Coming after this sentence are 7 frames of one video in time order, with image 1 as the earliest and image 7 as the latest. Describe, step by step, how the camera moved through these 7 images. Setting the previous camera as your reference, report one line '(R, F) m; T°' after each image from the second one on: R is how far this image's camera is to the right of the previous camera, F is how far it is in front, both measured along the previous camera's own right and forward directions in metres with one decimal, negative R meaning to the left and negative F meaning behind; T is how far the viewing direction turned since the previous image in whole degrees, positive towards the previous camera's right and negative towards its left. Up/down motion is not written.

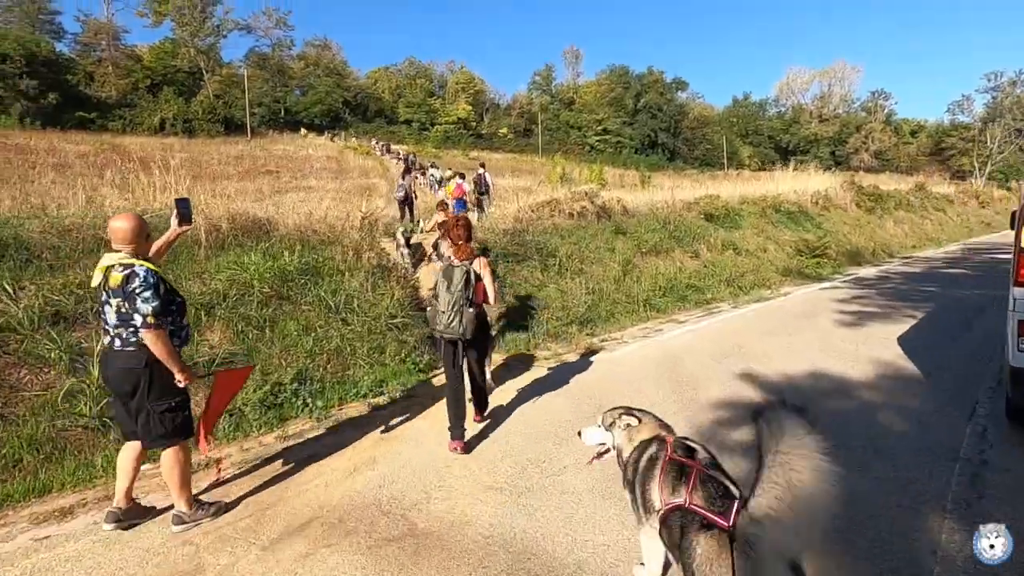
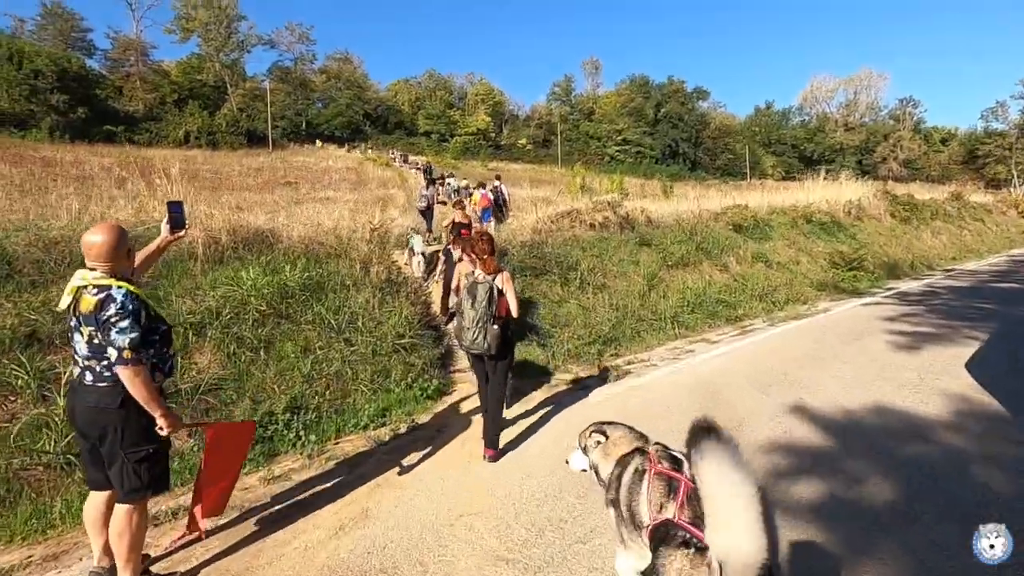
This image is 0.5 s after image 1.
(0.0, +0.7) m; -2°
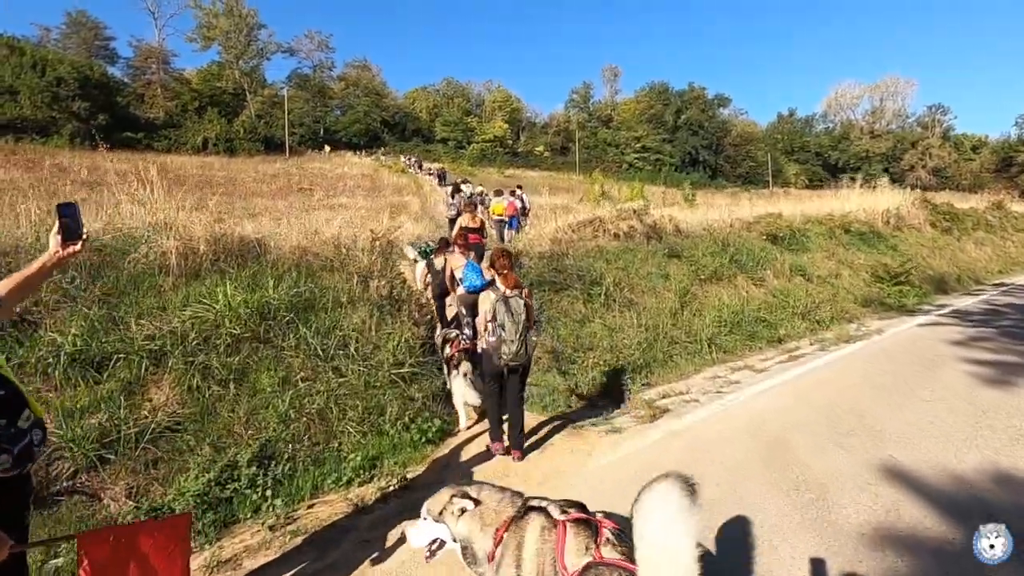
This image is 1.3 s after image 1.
(0.0, +1.1) m; -2°
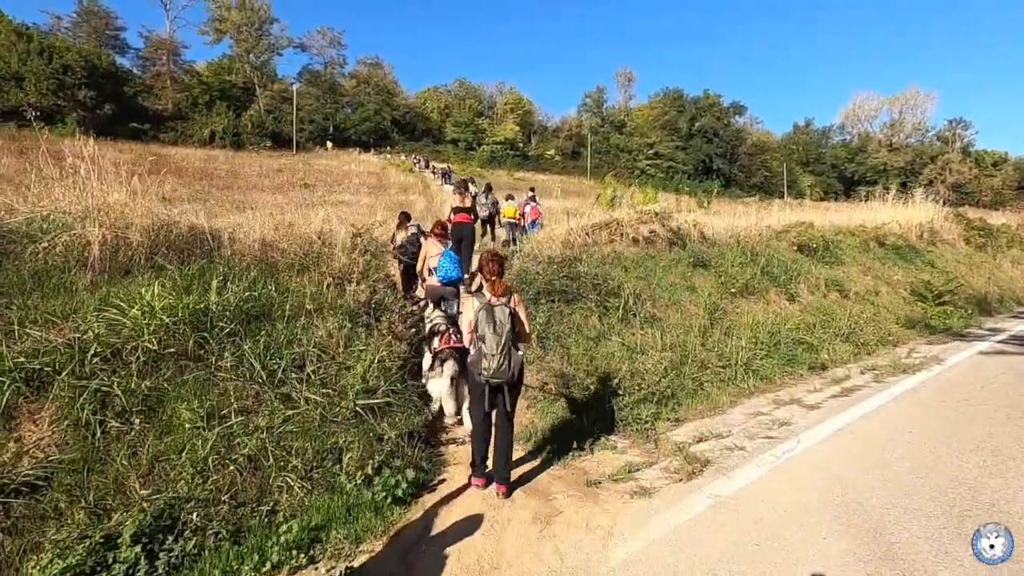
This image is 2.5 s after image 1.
(0.0, +1.4) m; -1°
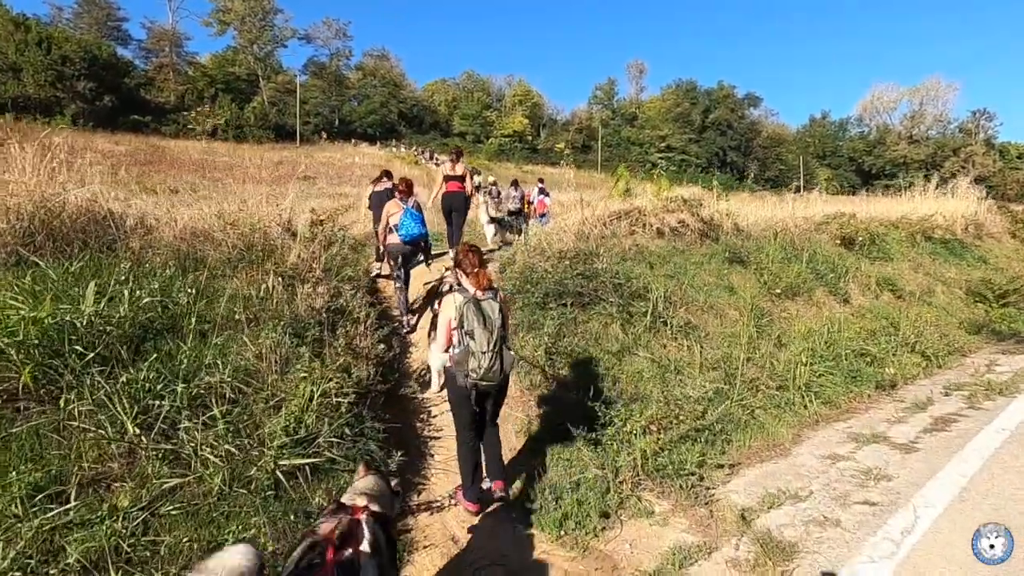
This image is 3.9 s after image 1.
(+0.1, +1.7) m; -1°
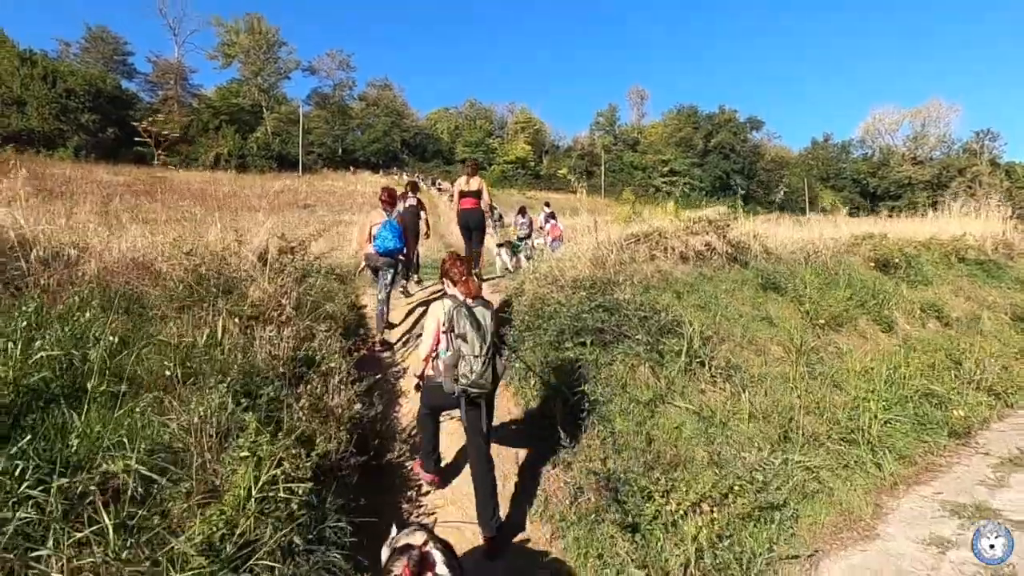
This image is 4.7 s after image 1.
(0.0, +1.1) m; 0°
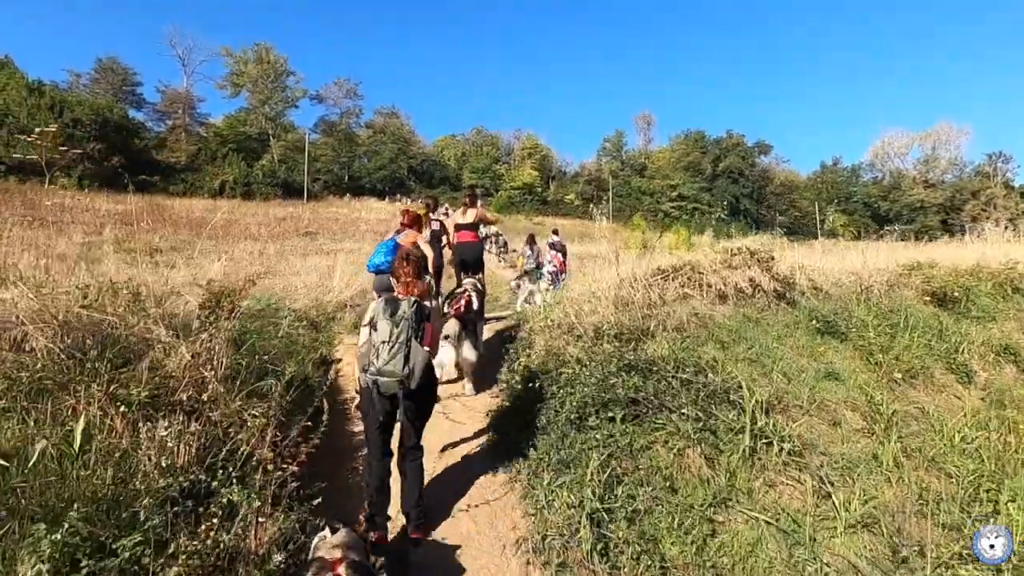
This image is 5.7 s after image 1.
(0.0, +1.4) m; -1°
